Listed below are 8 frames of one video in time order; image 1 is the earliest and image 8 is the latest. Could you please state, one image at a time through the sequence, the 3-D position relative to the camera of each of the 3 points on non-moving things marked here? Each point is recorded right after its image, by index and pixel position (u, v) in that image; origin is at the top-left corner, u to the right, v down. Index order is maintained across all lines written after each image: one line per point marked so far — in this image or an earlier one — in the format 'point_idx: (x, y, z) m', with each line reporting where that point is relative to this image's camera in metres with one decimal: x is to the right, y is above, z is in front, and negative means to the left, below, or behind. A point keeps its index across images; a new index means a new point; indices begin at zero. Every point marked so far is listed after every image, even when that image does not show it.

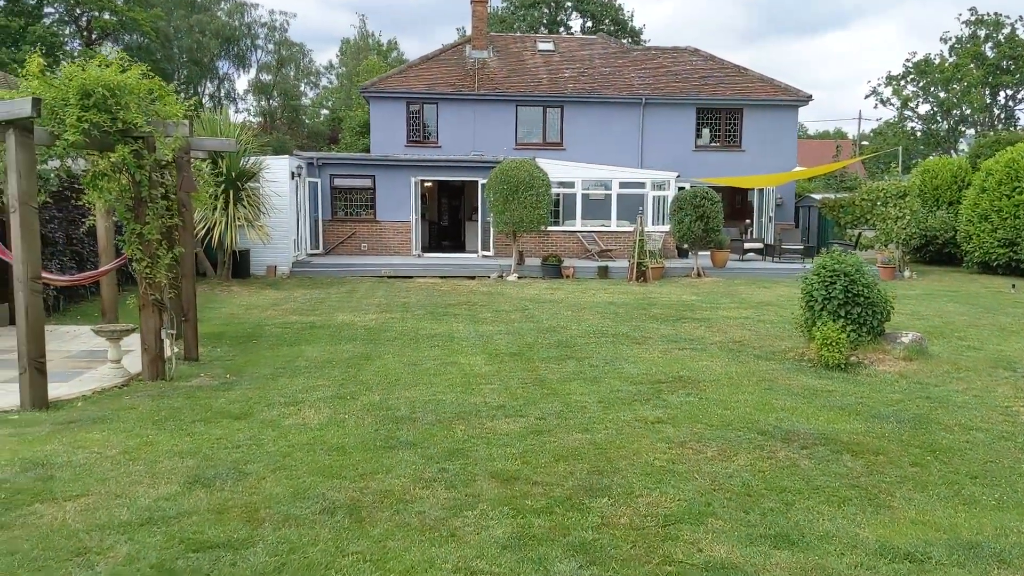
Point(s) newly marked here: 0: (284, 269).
0: (-4.5, +0.3, +16.3) m
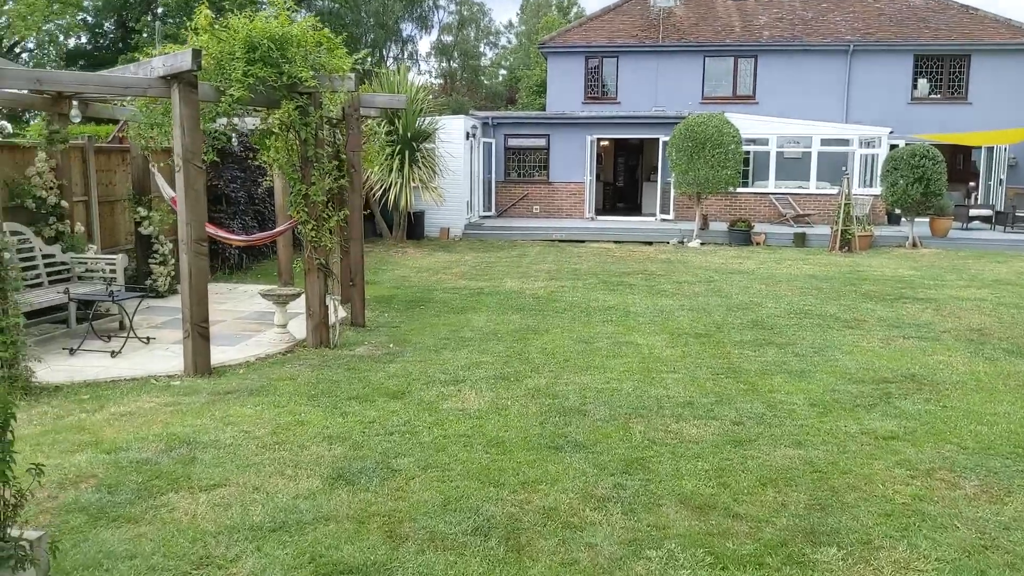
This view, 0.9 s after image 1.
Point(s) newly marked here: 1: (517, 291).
0: (-1.1, +1.1, +16.2) m
1: (0.0, 0.0, +9.4) m
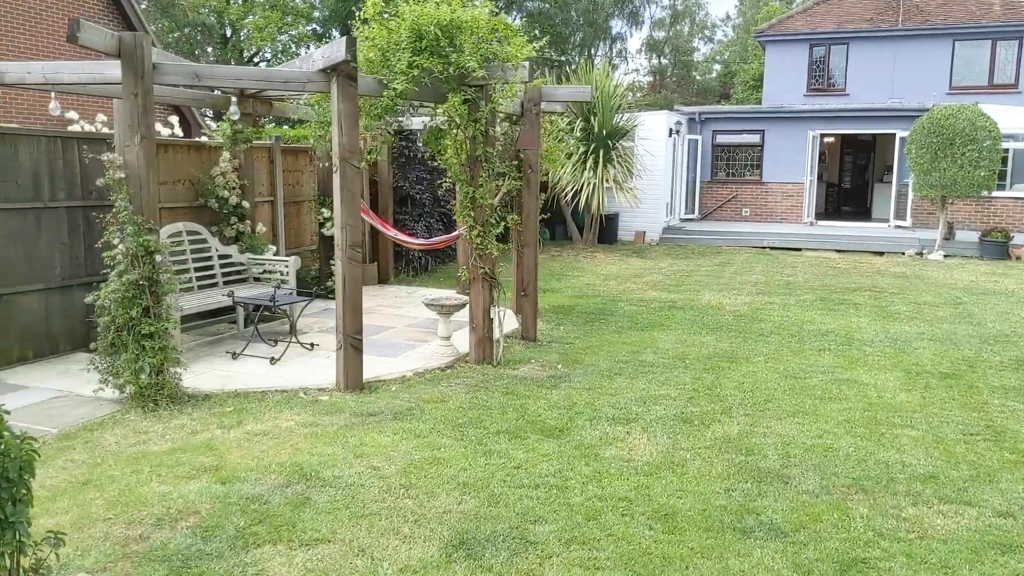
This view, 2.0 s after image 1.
0: (+2.7, +0.9, +15.2) m
1: (+2.0, -0.2, +8.4) m
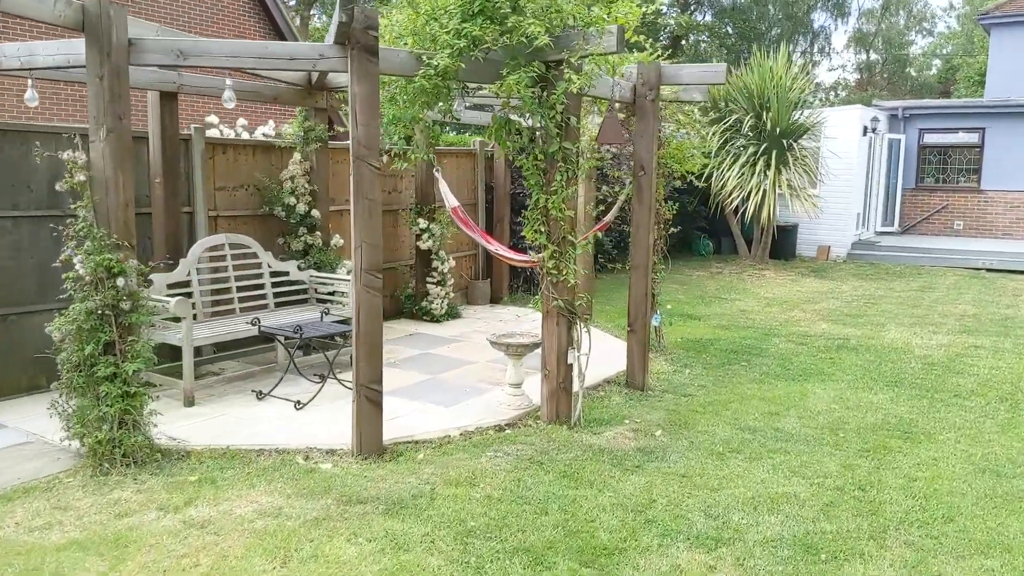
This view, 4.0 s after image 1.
0: (+5.2, +0.6, +13.1) m
1: (+3.0, -0.5, +6.5) m
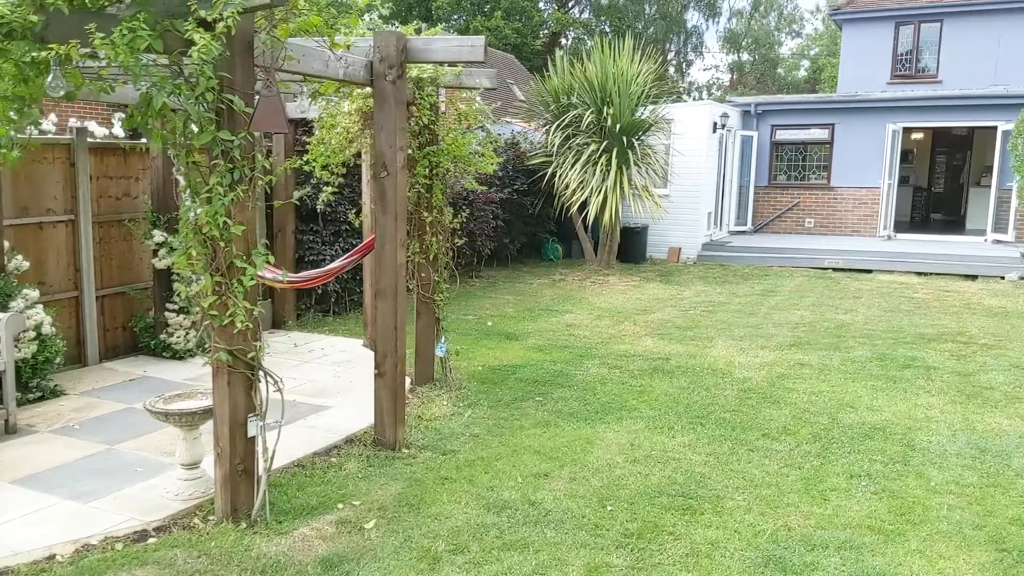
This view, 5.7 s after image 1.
0: (+2.7, +0.5, +12.5) m
1: (+1.4, -0.6, +5.7) m
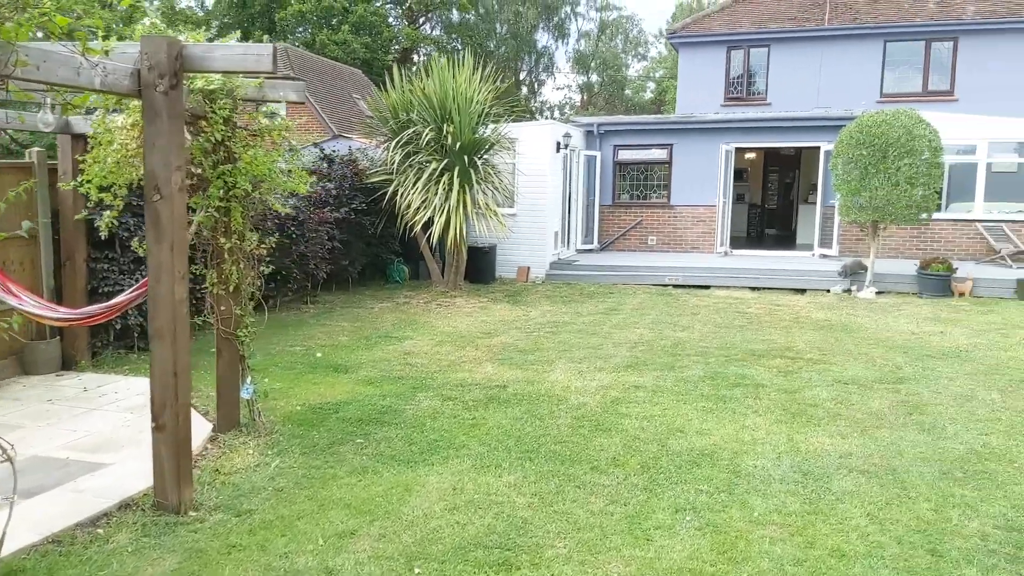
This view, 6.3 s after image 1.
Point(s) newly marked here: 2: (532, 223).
0: (+0.4, +0.2, +12.4) m
1: (+0.3, -0.7, +5.5) m
2: (+0.4, +1.0, +12.4) m
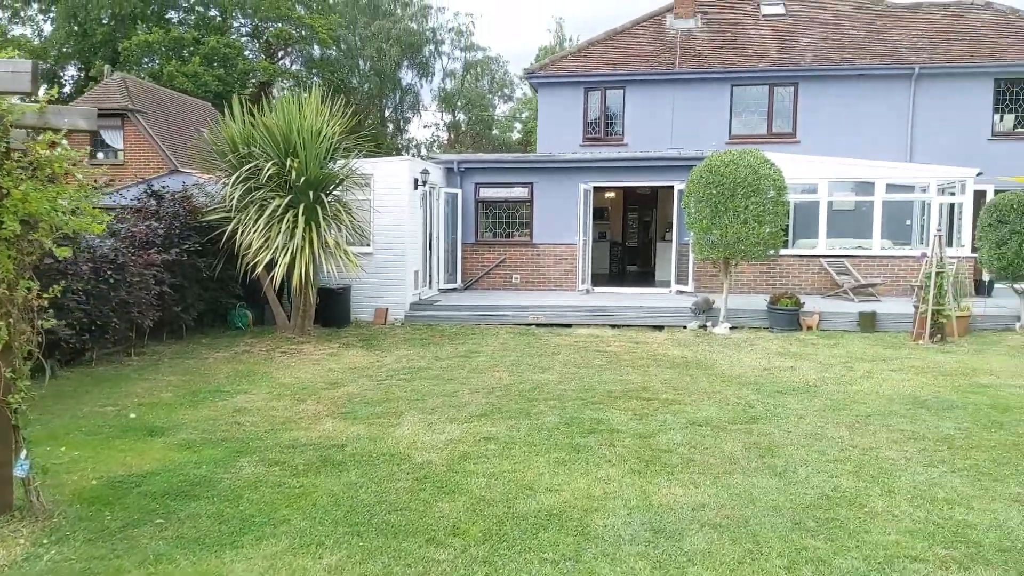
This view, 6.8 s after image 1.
0: (-1.6, -0.4, +11.9) m
1: (-0.7, -1.0, +5.0) m
2: (-1.7, +0.4, +11.9) m
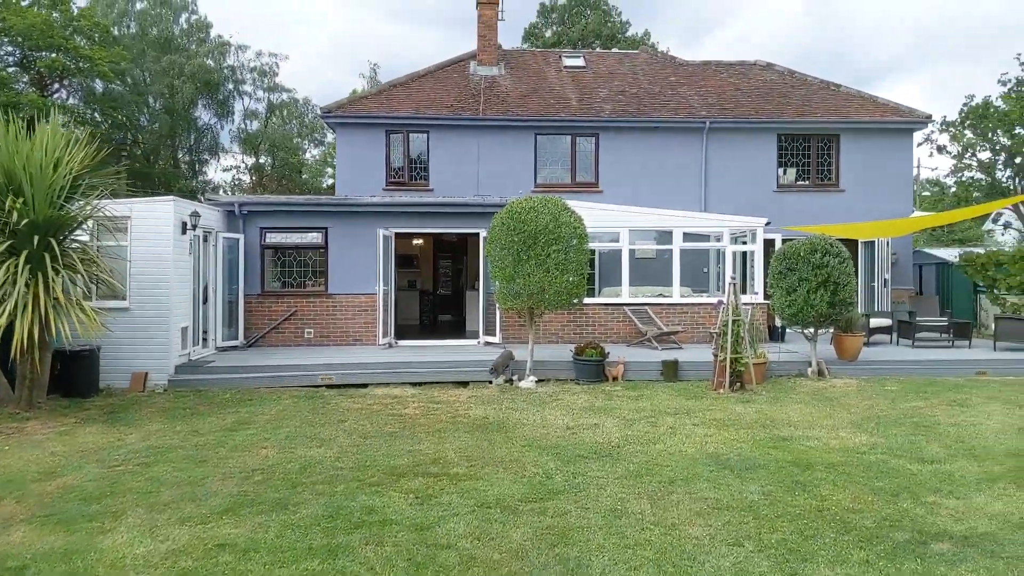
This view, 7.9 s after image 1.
0: (-4.3, -1.1, +10.4) m
1: (-1.9, -1.3, +3.9) m
2: (-4.4, -0.4, +10.5) m
